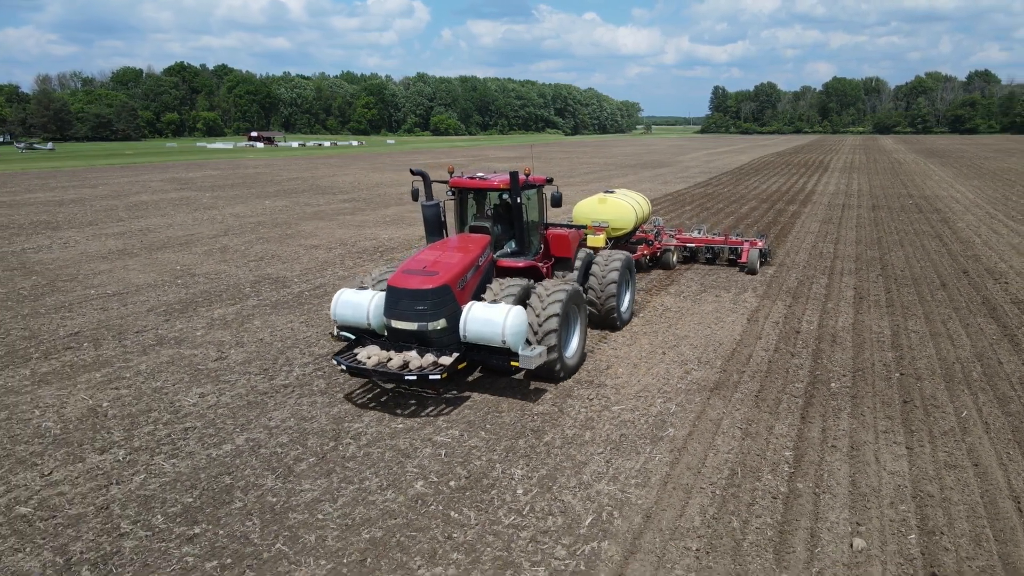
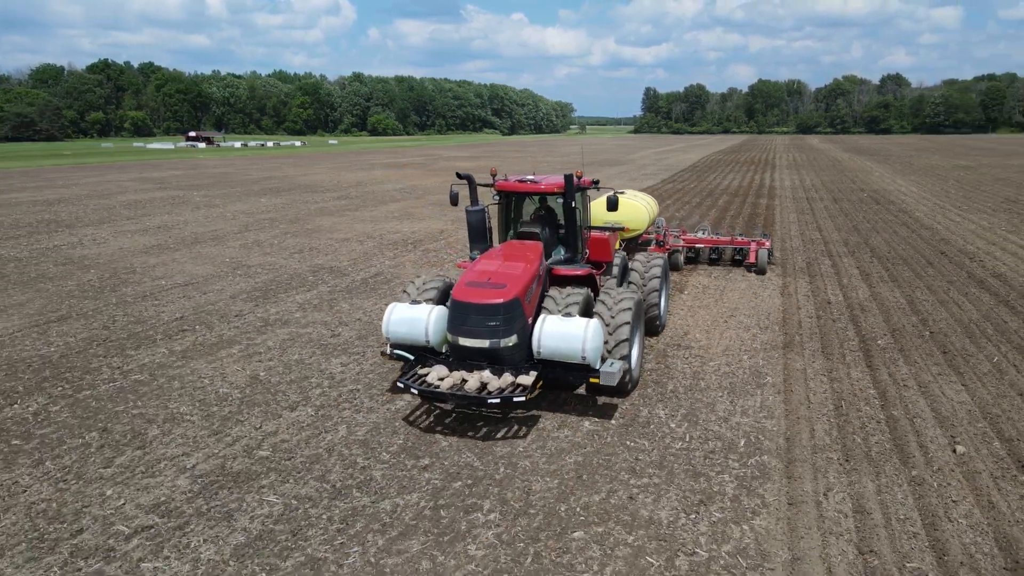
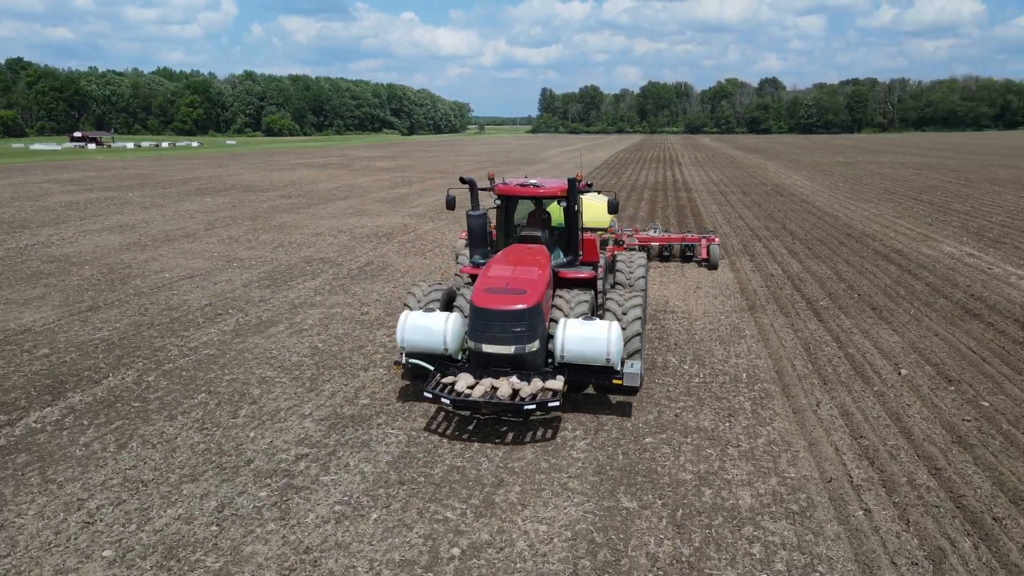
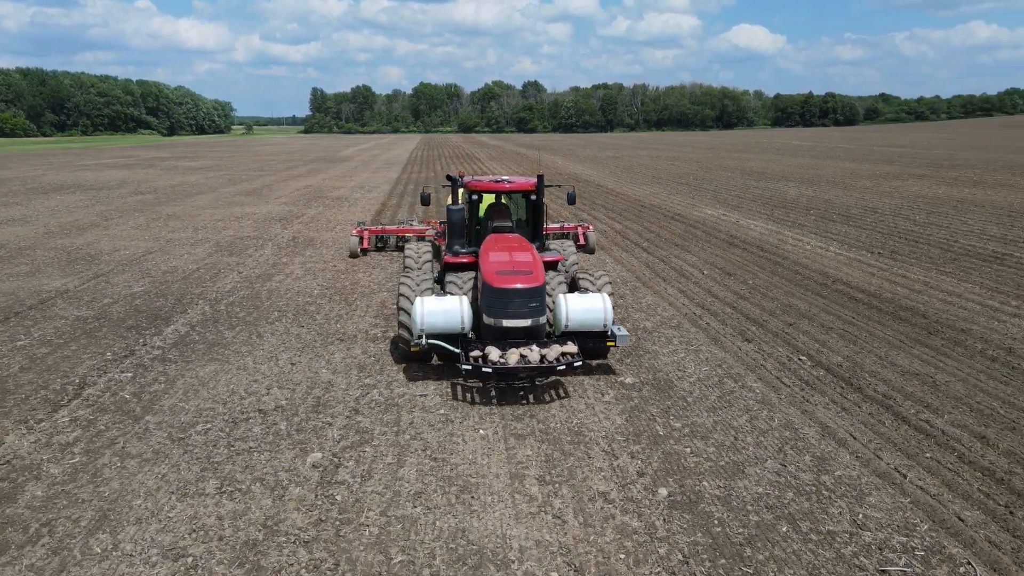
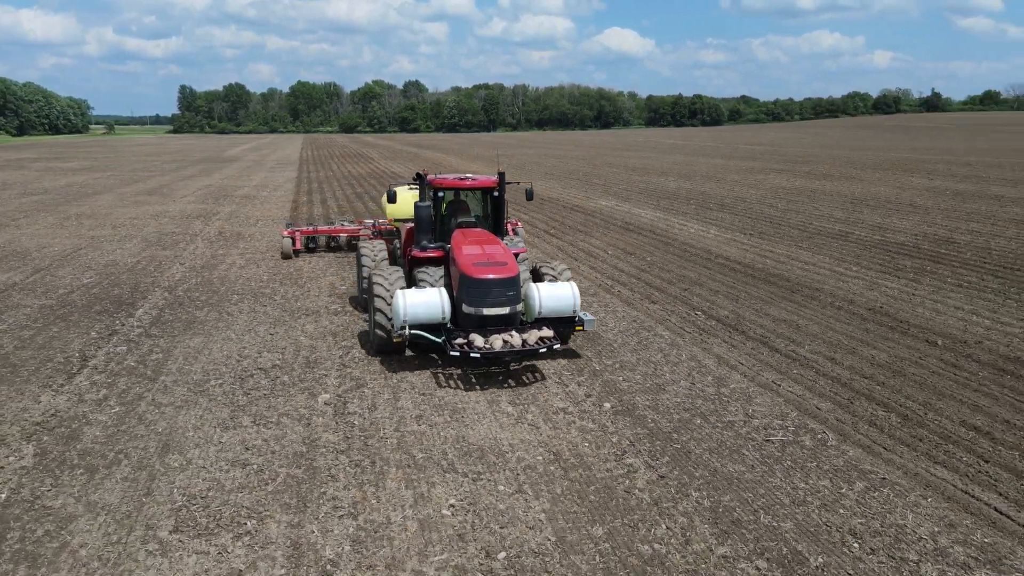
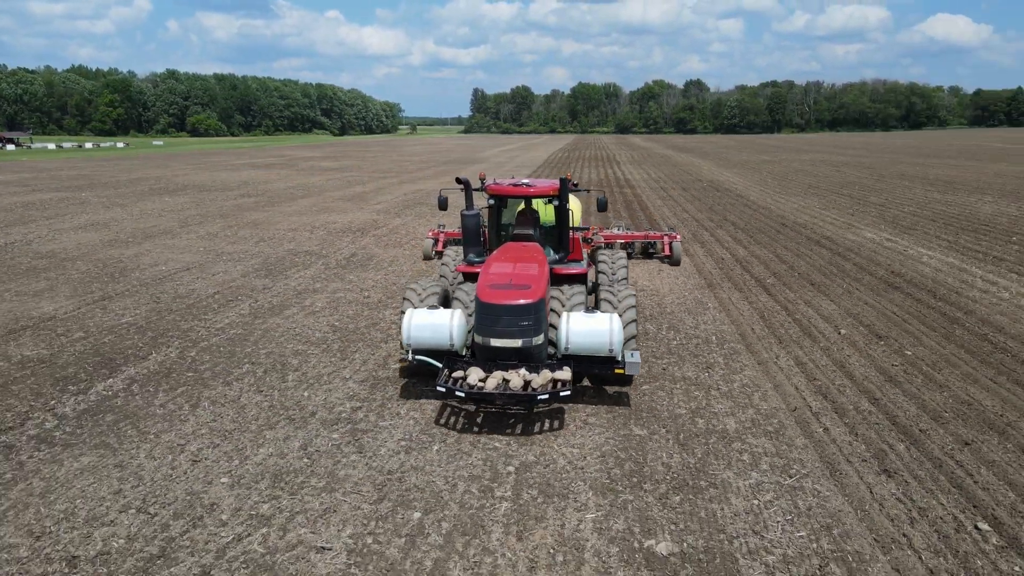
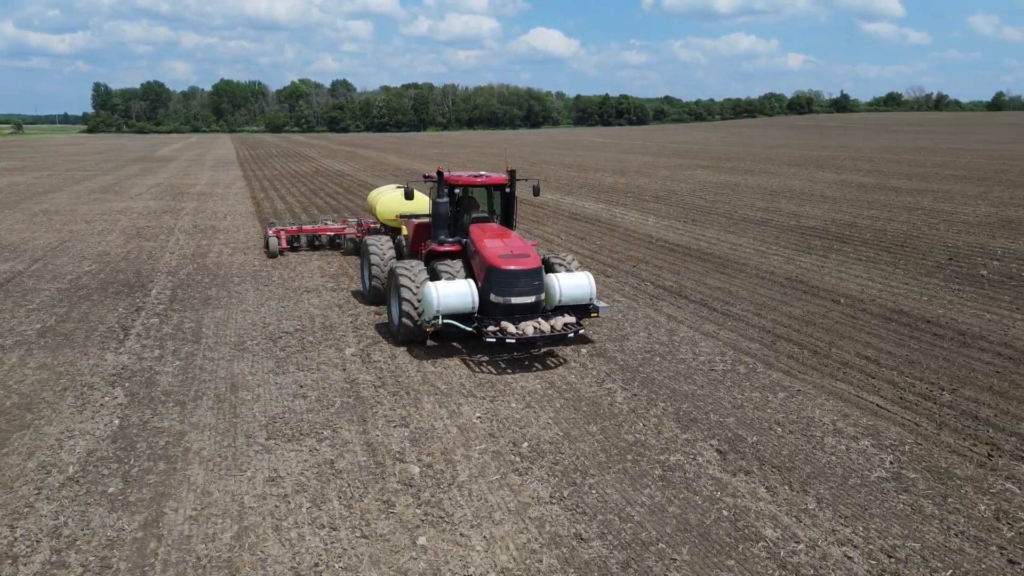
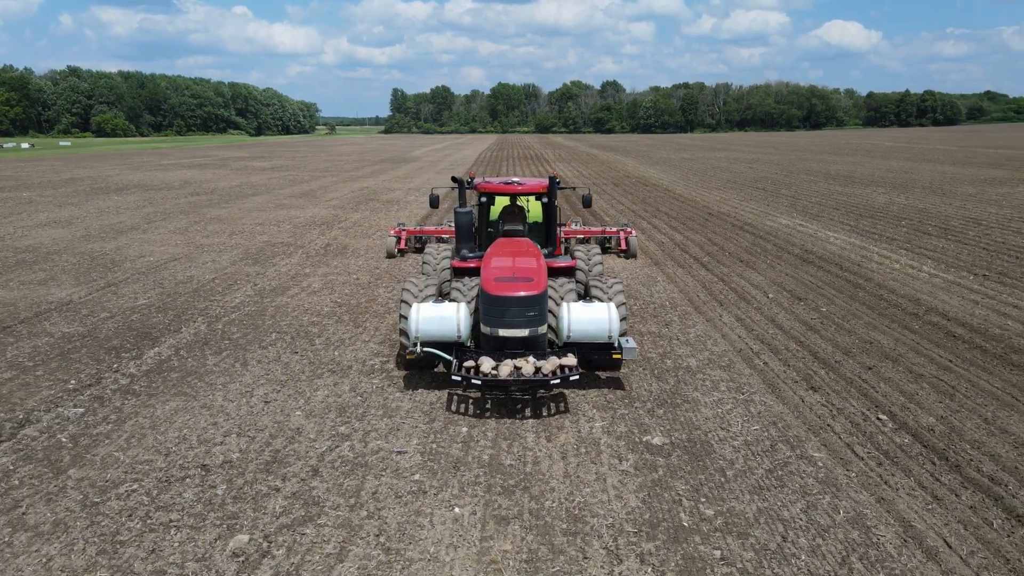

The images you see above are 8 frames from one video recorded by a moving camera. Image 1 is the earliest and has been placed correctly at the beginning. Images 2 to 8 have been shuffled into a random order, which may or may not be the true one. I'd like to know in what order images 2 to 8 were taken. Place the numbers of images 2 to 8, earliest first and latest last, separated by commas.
2, 3, 6, 8, 4, 5, 7
